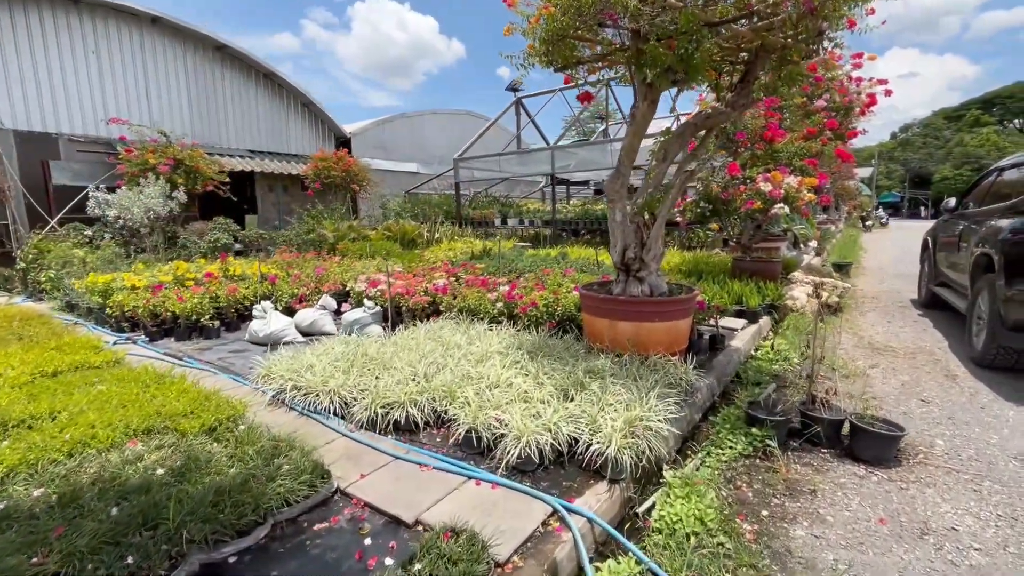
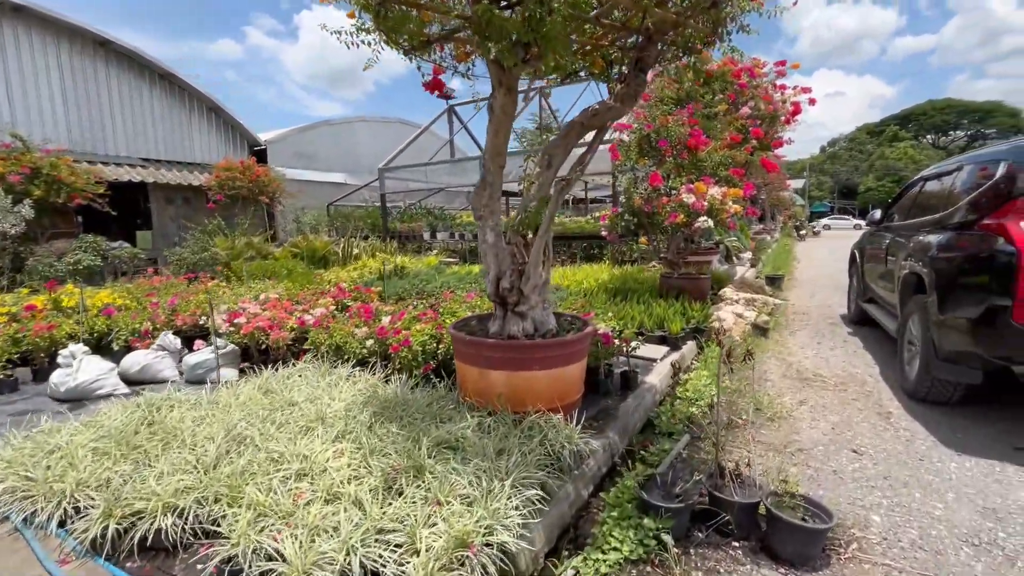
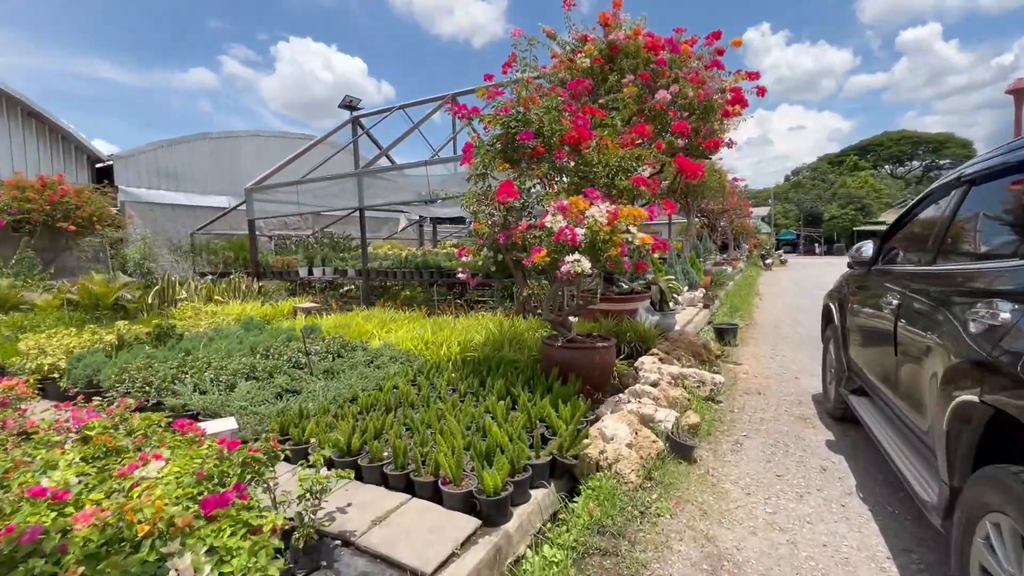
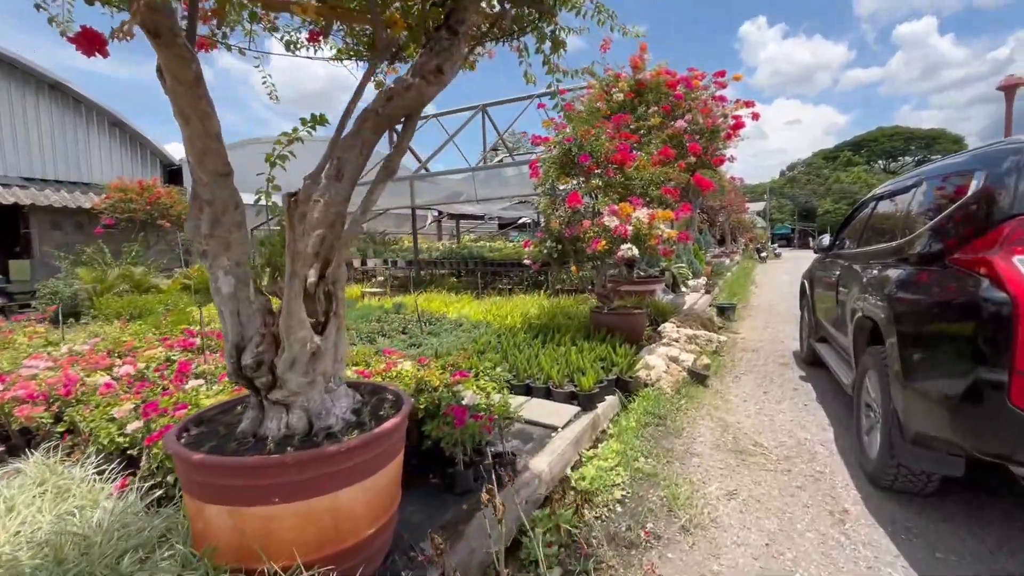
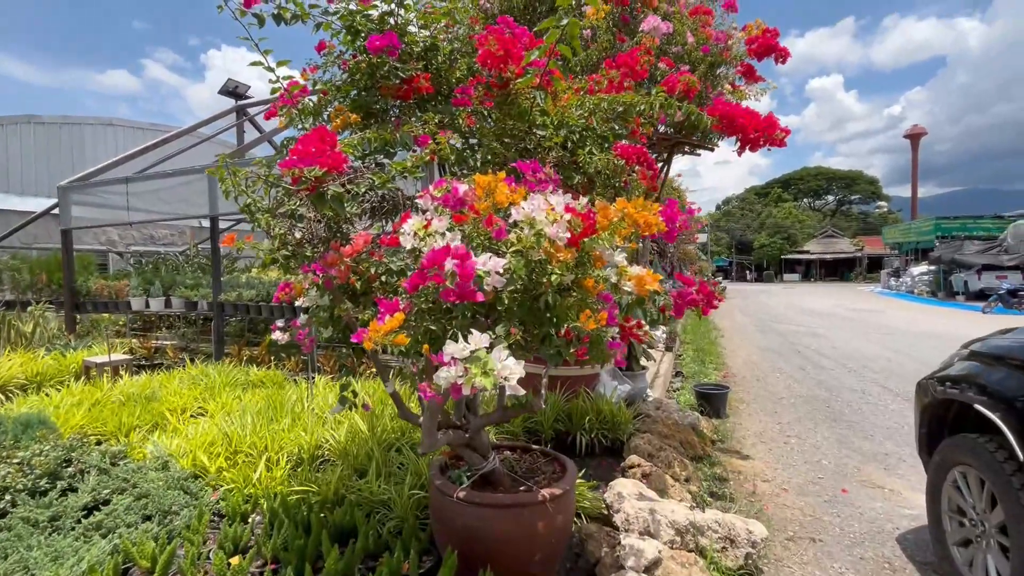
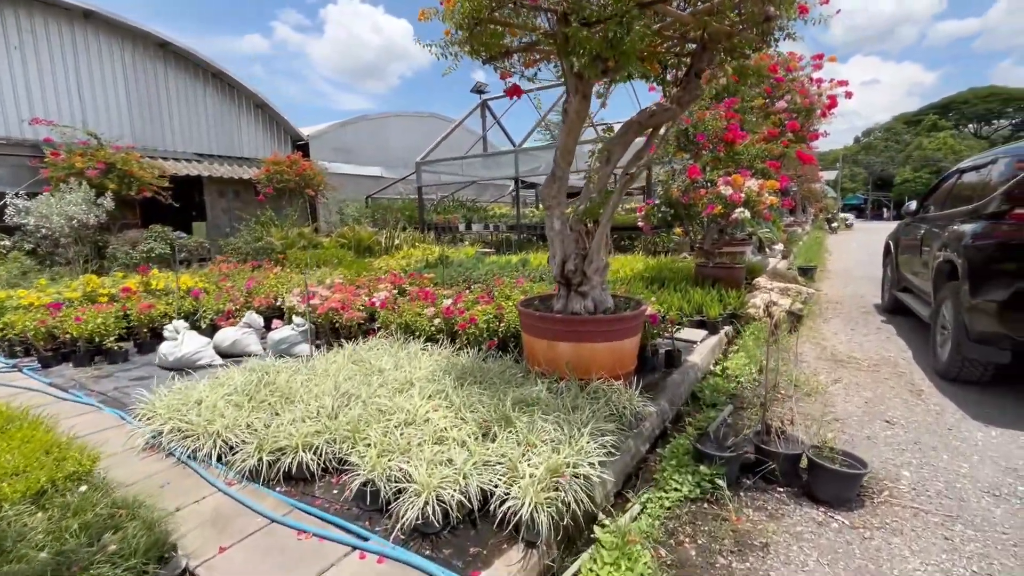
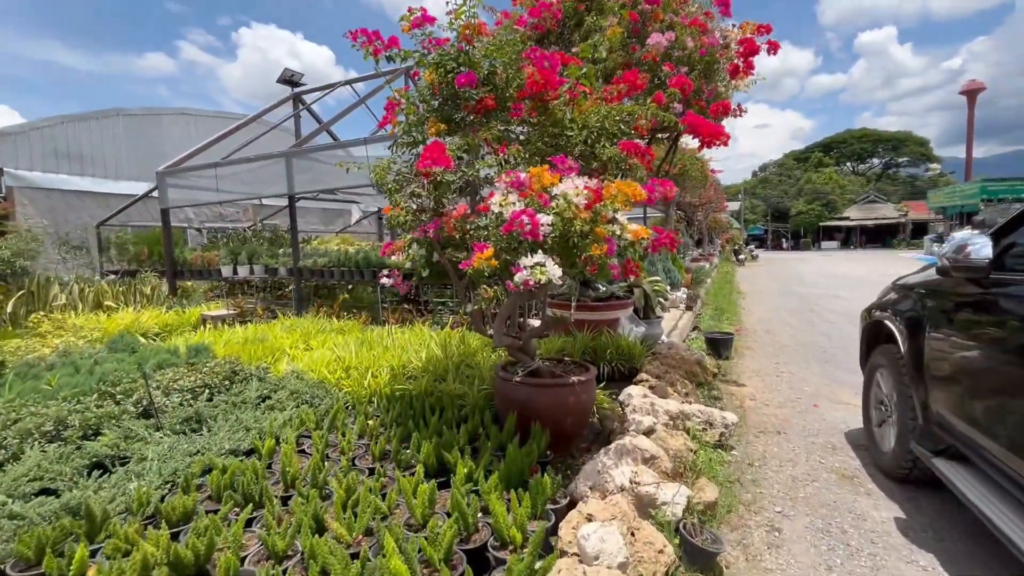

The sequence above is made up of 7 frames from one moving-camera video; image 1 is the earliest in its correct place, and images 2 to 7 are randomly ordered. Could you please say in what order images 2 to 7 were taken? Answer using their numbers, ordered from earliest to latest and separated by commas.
6, 2, 4, 3, 7, 5
